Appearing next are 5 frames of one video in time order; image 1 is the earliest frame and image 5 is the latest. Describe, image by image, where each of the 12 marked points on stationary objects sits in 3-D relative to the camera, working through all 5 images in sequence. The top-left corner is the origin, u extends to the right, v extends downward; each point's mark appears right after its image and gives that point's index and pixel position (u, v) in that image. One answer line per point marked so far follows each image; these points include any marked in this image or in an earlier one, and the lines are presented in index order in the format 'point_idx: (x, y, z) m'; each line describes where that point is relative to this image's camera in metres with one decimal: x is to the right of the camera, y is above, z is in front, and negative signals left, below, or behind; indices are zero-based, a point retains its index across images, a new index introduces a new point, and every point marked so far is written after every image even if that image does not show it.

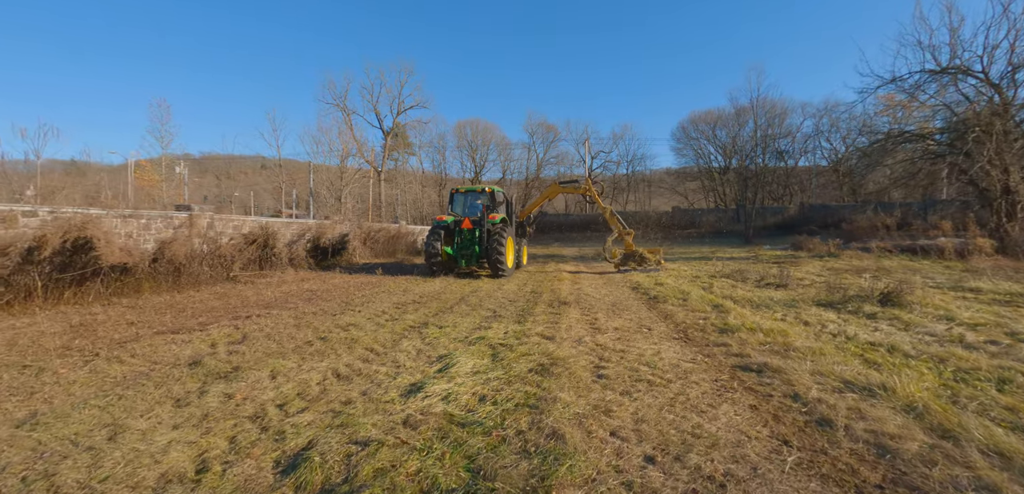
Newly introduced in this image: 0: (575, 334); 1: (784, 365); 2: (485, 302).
0: (+0.7, -0.9, +4.7) m
1: (+2.3, -1.0, +3.6) m
2: (-0.5, -0.9, +7.1) m
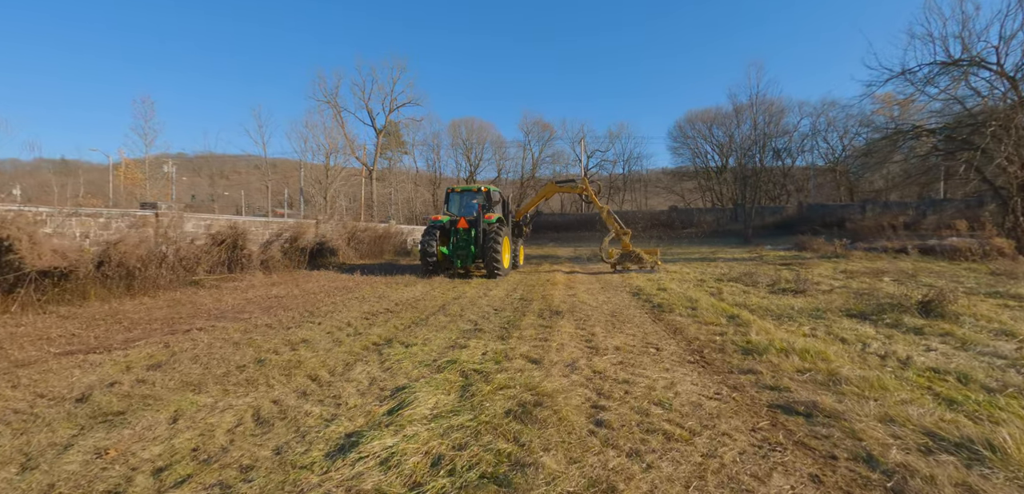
0: (+0.5, -1.0, +3.8) m
1: (+2.1, -1.0, +2.7) m
2: (-0.7, -0.9, +6.2) m
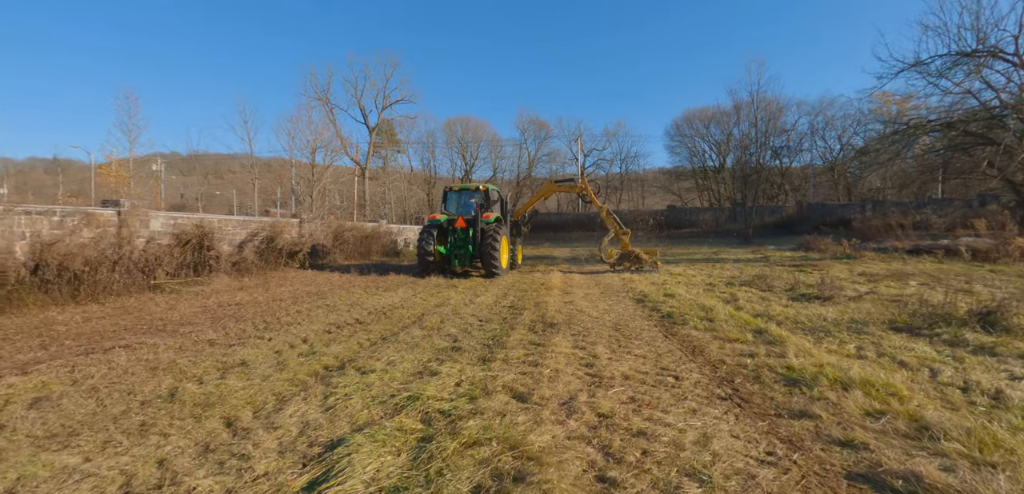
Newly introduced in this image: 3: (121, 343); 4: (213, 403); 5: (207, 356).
0: (+0.4, -1.0, +3.0) m
1: (+1.9, -1.0, +1.9) m
2: (-0.8, -0.9, +5.4) m
3: (-4.4, -1.1, +4.8) m
4: (-2.1, -1.1, +3.1) m
5: (-3.0, -1.1, +4.3) m
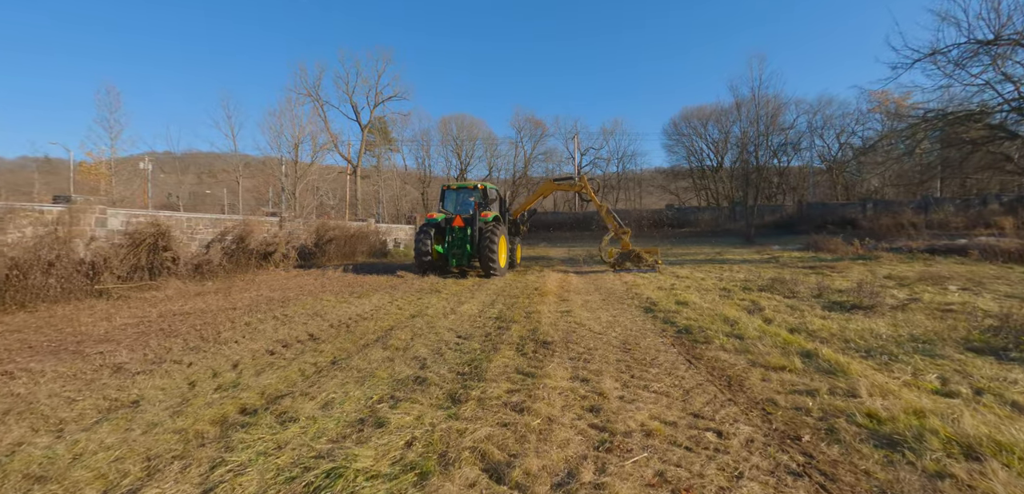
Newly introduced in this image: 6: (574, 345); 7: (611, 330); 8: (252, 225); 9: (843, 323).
0: (+0.2, -1.0, +2.0) m
1: (+1.8, -1.0, +1.0) m
2: (-1.0, -0.9, +4.4) m
3: (-4.5, -1.1, +3.8) m
4: (-2.3, -1.1, +2.1) m
5: (-3.1, -1.1, +3.3) m
6: (+0.6, -0.9, +3.9) m
7: (+1.0, -0.9, +4.5) m
8: (-7.0, +0.6, +11.6) m
9: (+3.5, -0.8, +4.6) m
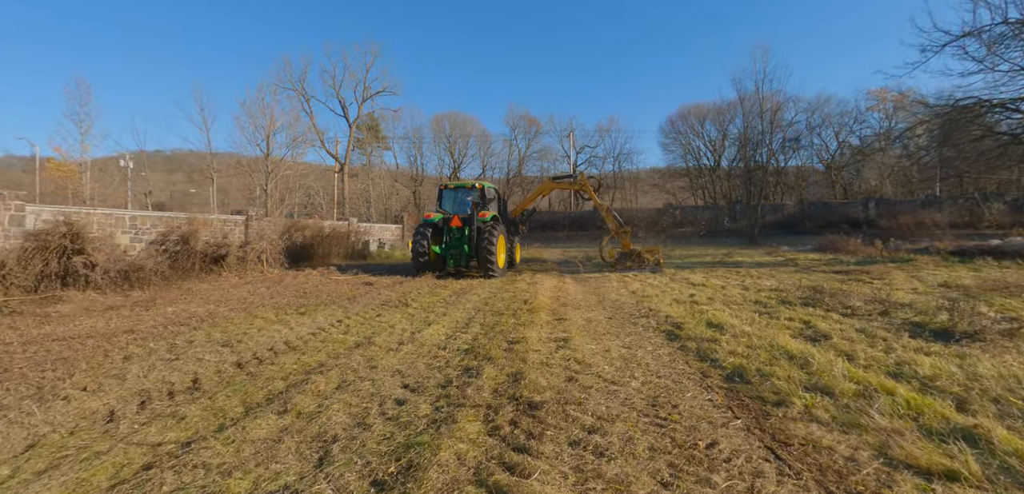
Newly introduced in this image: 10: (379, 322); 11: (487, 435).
0: (+0.1, -1.1, +0.6) m
1: (+1.6, -1.1, -0.5) m
2: (-1.2, -1.0, +2.9) m
3: (-4.7, -1.1, +2.3) m
4: (-2.5, -1.2, +0.7) m
5: (-3.3, -1.1, +1.8) m
6: (+0.4, -0.9, +2.5) m
7: (+0.8, -0.9, +3.1) m
8: (-7.3, +0.5, +10.1) m
9: (+3.3, -0.9, +3.2) m
10: (-1.6, -0.9, +5.3) m
11: (-0.1, -1.0, +2.3) m
